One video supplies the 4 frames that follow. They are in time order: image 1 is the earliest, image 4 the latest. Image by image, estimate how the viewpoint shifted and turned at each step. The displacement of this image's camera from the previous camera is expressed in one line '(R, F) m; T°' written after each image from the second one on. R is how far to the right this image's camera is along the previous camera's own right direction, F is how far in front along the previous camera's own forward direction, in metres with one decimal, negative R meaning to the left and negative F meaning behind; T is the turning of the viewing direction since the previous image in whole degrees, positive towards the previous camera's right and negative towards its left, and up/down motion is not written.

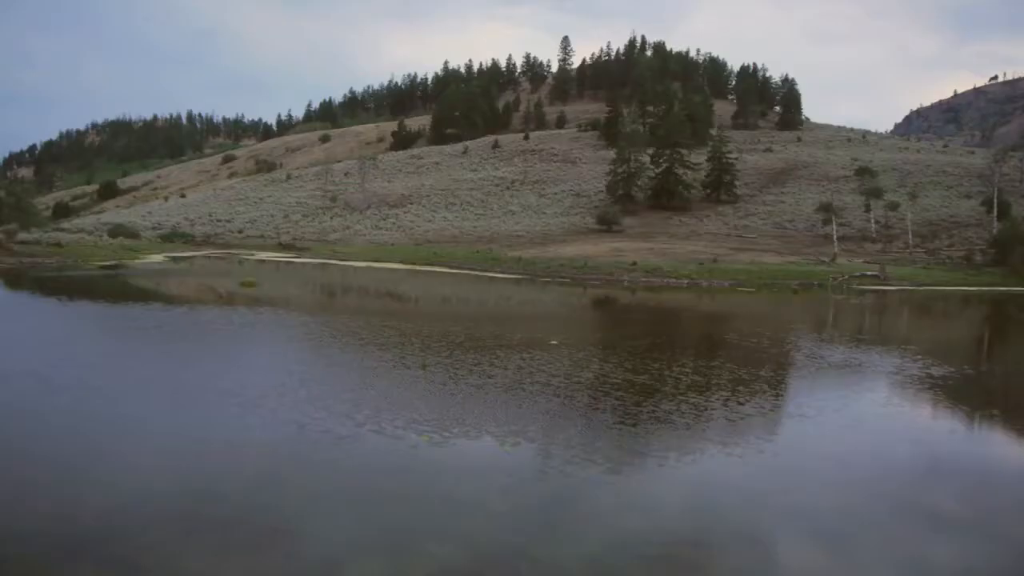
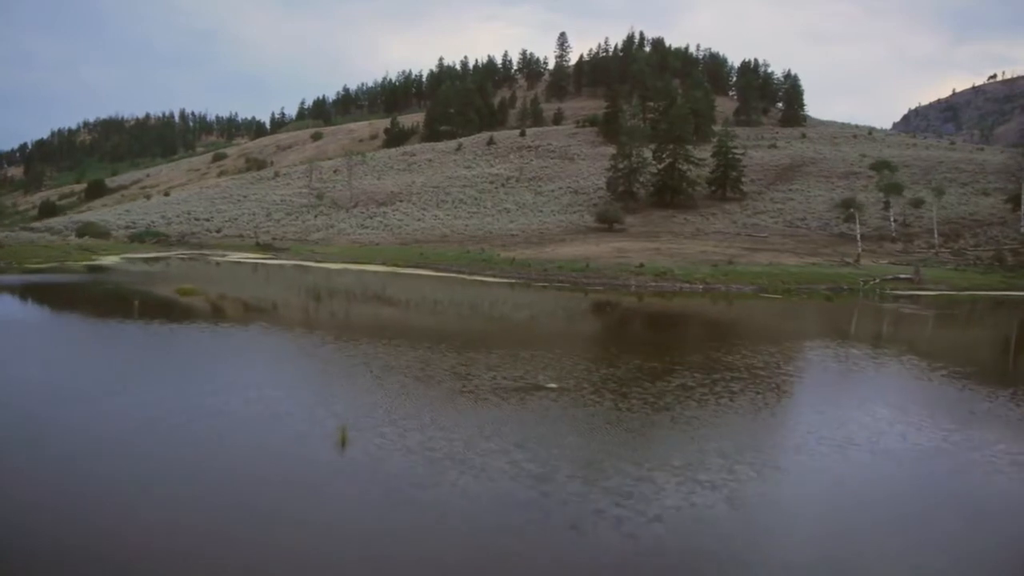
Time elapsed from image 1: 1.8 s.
(+0.1, +2.4) m; 0°
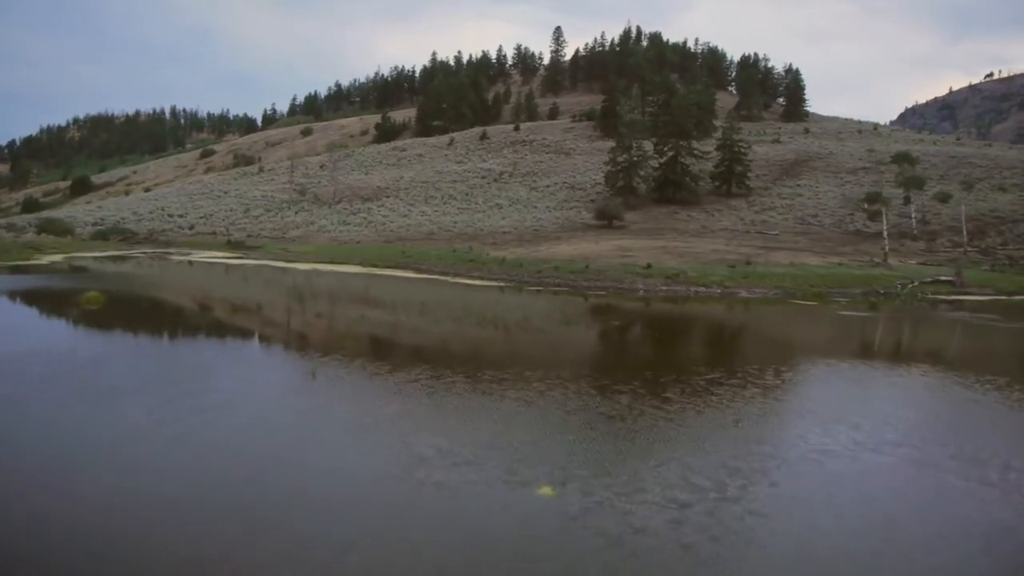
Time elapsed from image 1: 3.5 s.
(+0.1, +2.4) m; 0°
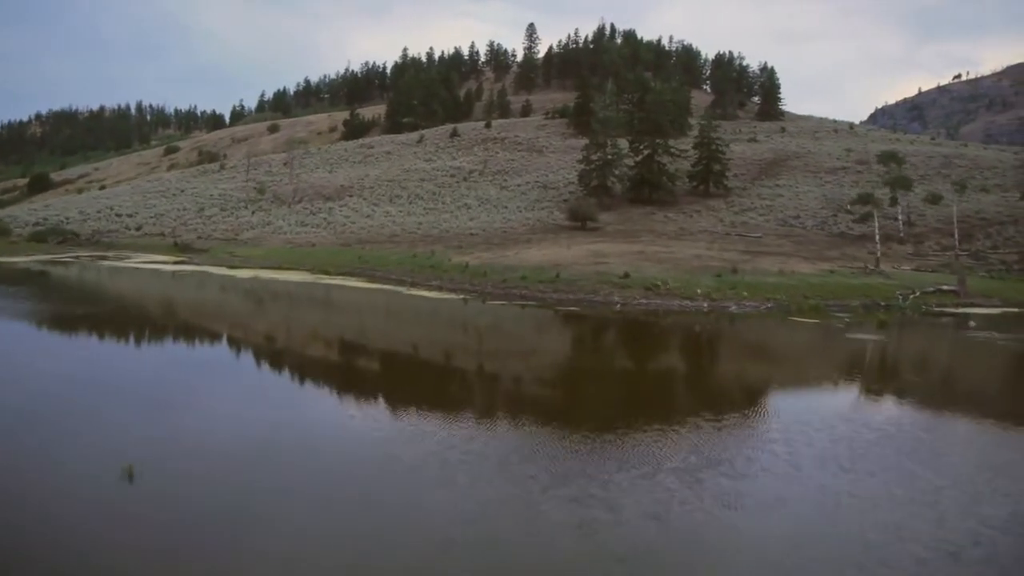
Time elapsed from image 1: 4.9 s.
(+0.3, +1.8) m; +2°
